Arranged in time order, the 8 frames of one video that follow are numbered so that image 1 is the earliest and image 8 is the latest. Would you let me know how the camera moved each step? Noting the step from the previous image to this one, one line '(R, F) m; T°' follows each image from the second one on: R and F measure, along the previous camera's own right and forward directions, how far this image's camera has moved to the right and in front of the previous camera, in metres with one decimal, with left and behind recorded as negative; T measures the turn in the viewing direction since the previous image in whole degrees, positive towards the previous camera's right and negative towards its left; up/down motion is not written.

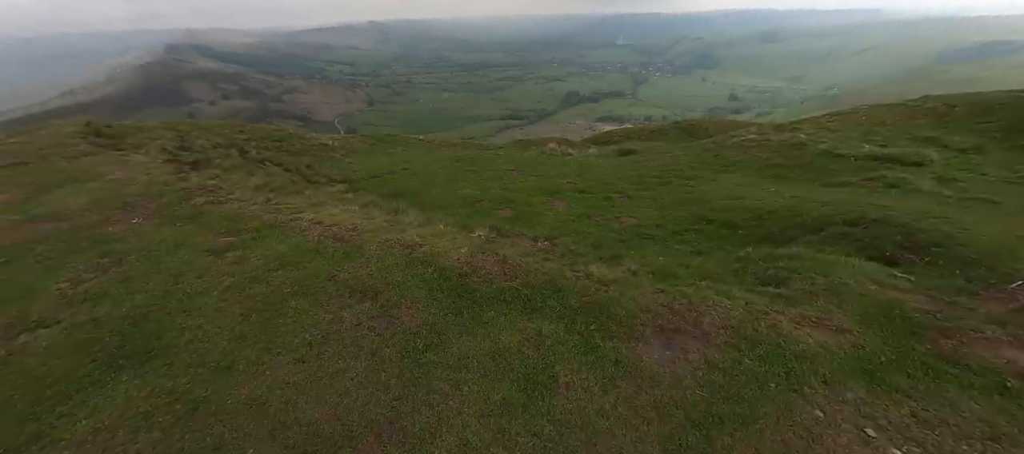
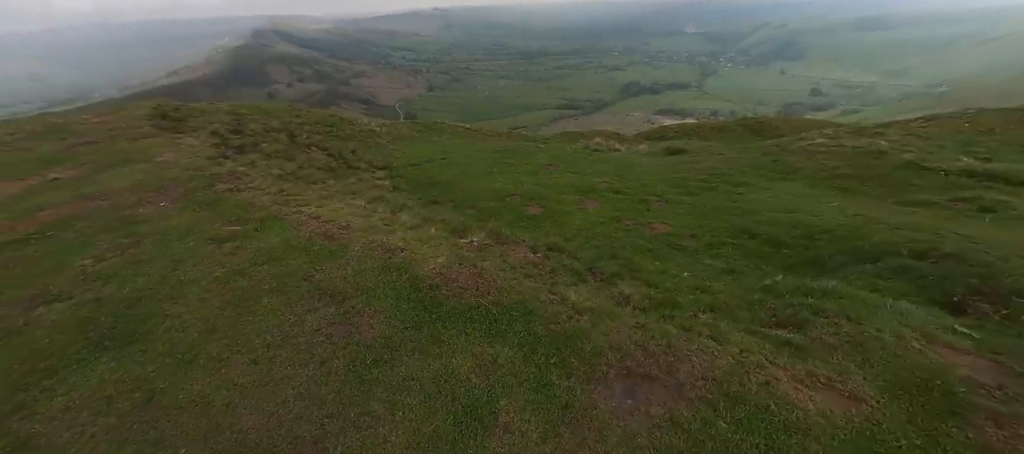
(+1.7, +0.8) m; -7°
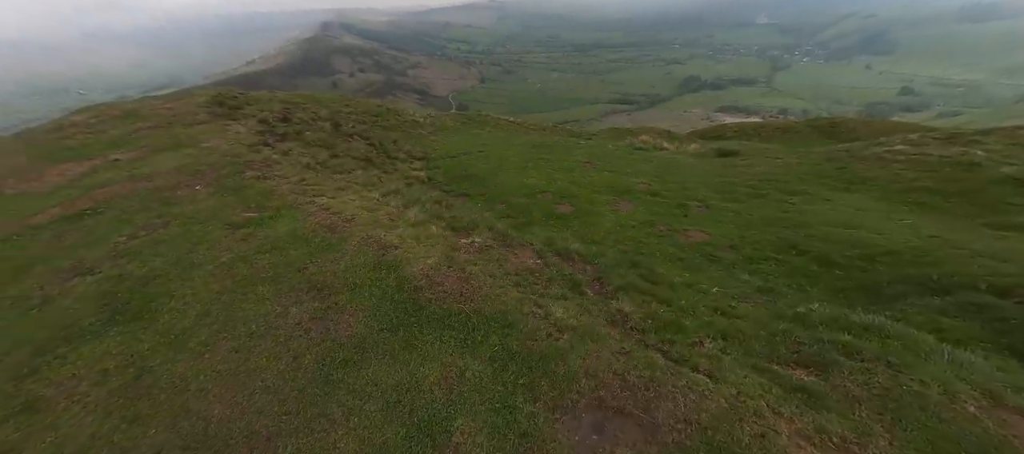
(+1.3, +0.6) m; -7°
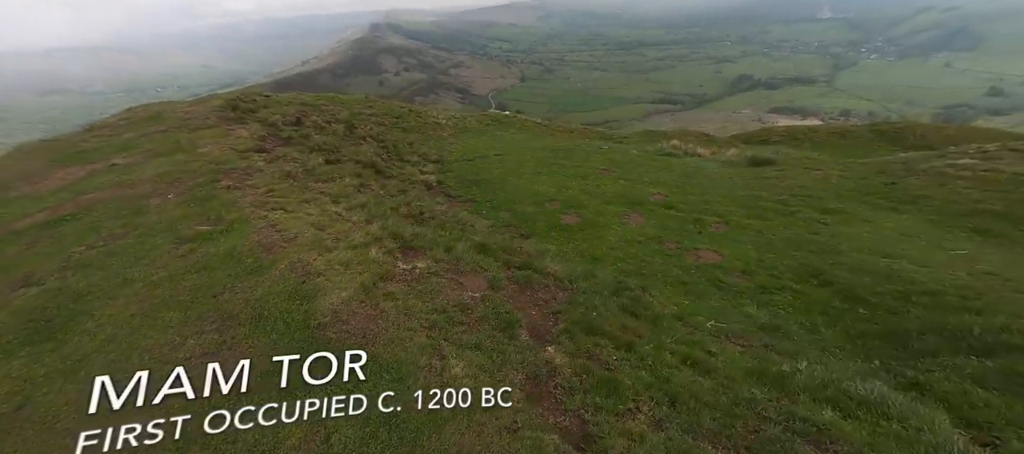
(+2.5, +1.3) m; -6°
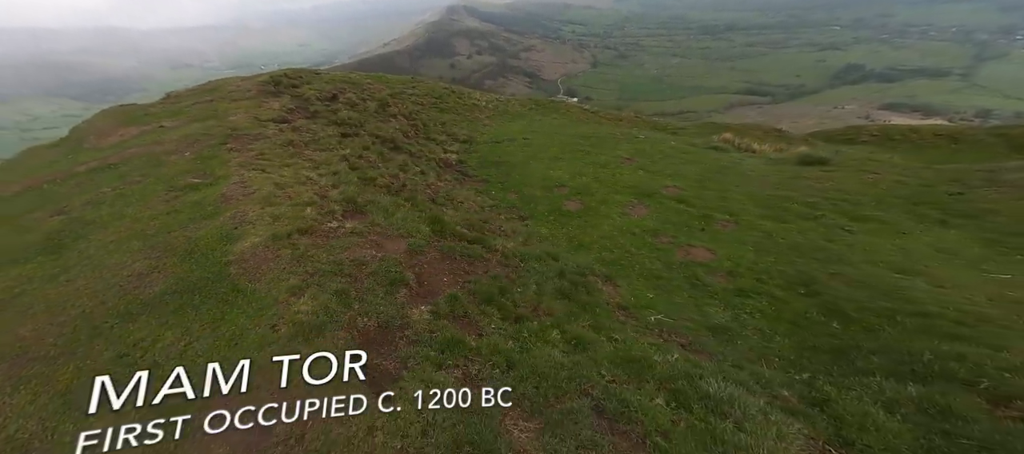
(+4.2, -0.1) m; -9°
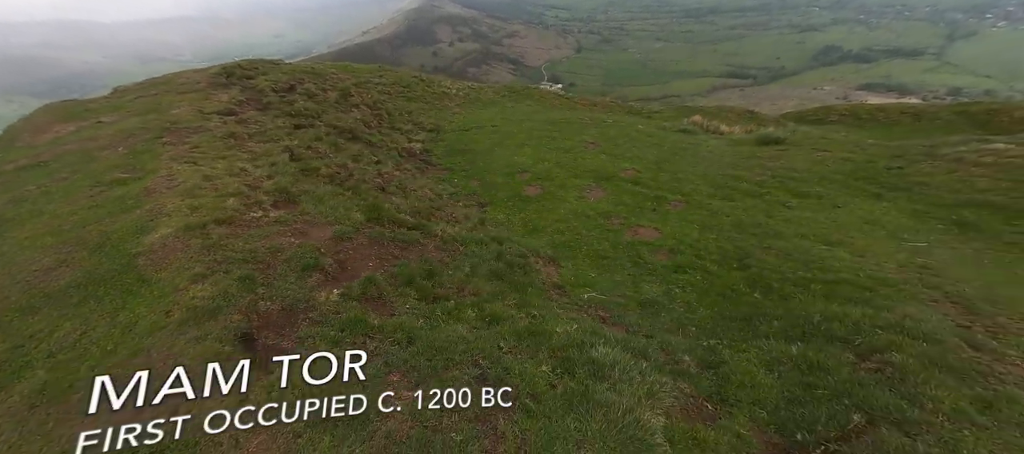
(+1.9, -0.3) m; +2°
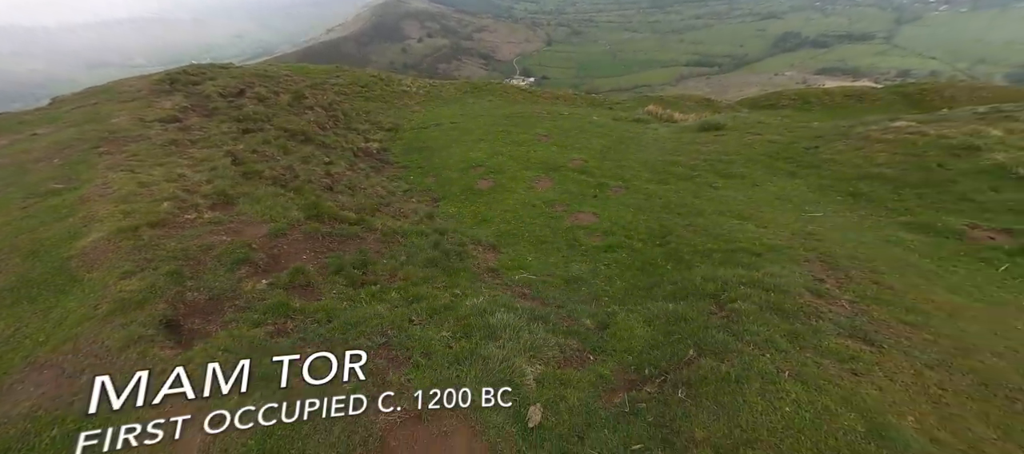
(+1.7, -1.2) m; +3°
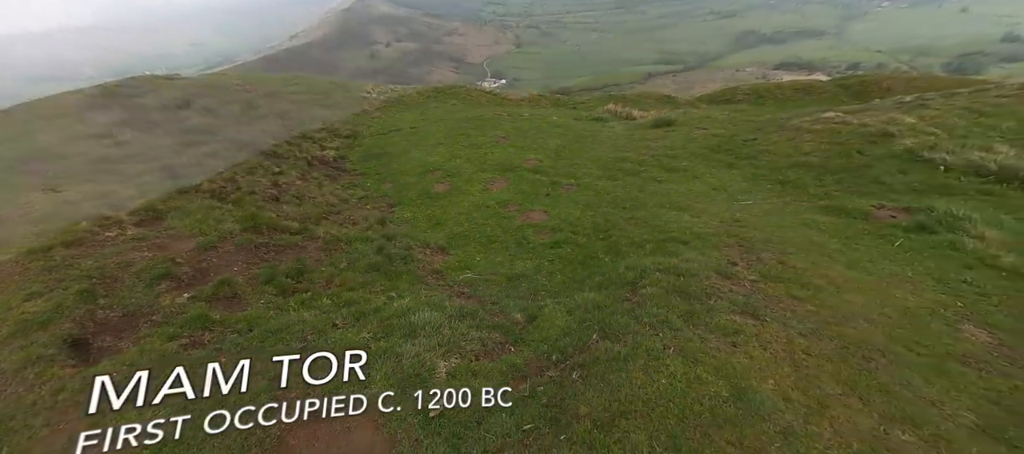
(+1.3, -0.4) m; +3°
